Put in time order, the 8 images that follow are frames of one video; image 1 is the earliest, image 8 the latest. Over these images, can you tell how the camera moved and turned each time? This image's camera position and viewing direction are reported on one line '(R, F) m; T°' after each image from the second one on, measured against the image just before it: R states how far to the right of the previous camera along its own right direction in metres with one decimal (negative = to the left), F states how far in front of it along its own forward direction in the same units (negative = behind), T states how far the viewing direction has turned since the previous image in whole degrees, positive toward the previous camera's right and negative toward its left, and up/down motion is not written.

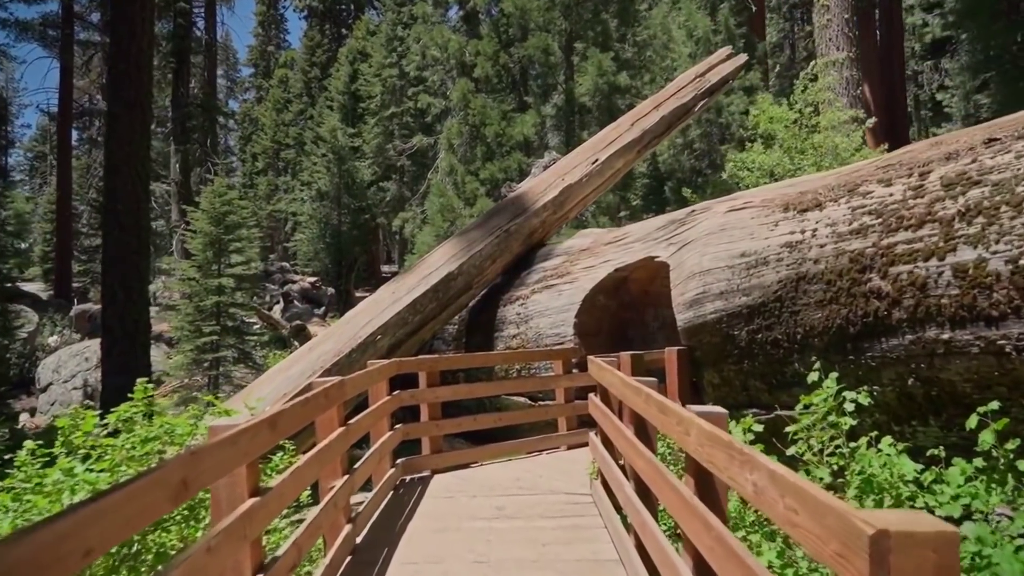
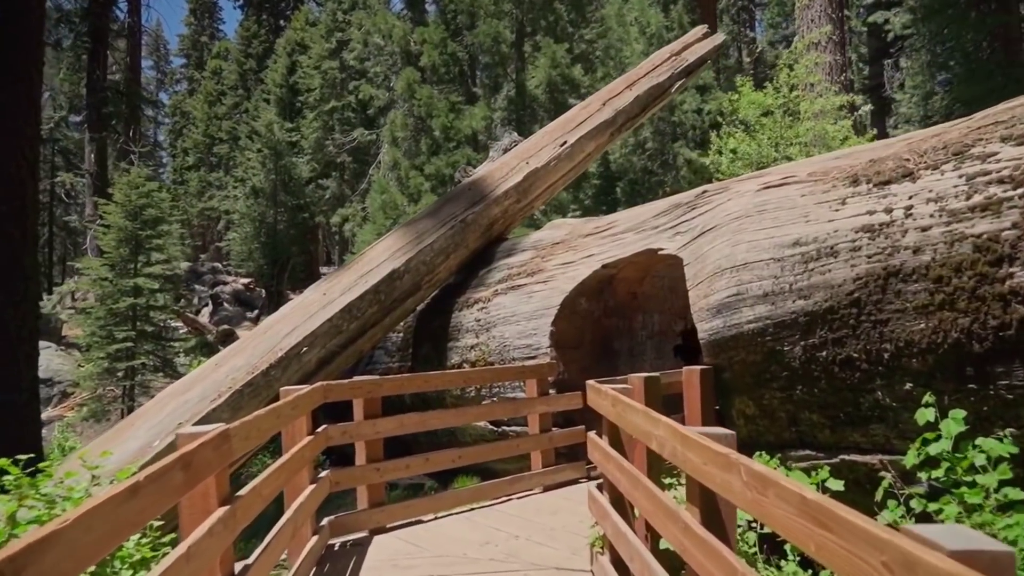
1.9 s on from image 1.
(-0.2, +1.5) m; +5°
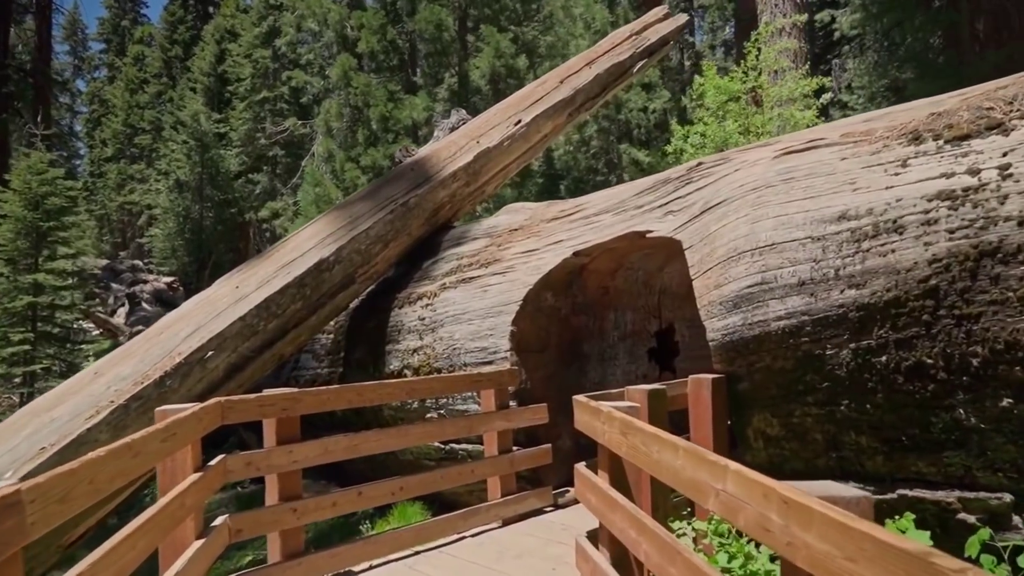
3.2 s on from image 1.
(-0.1, +1.0) m; +5°
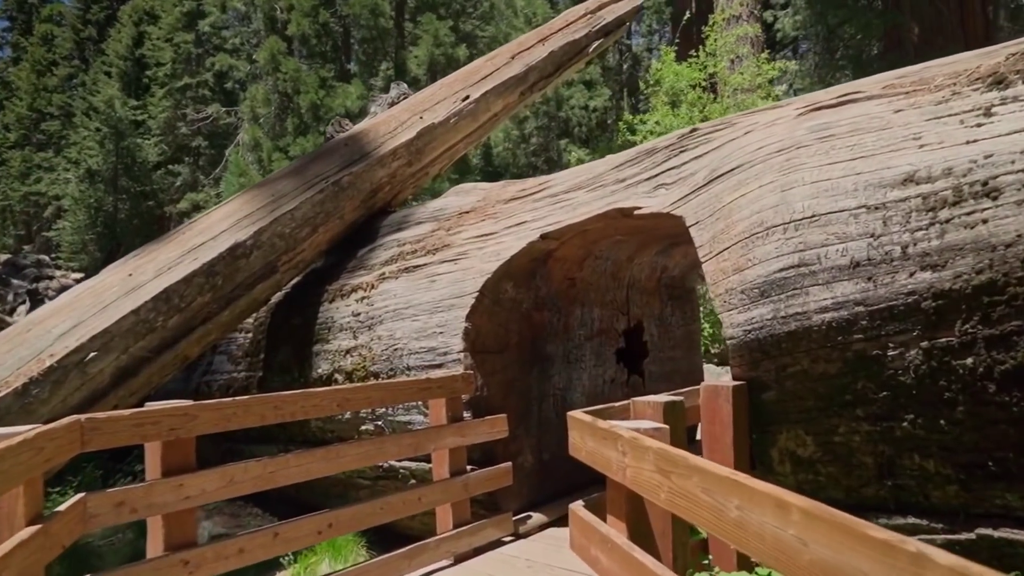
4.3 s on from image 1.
(-0.1, +0.8) m; +5°
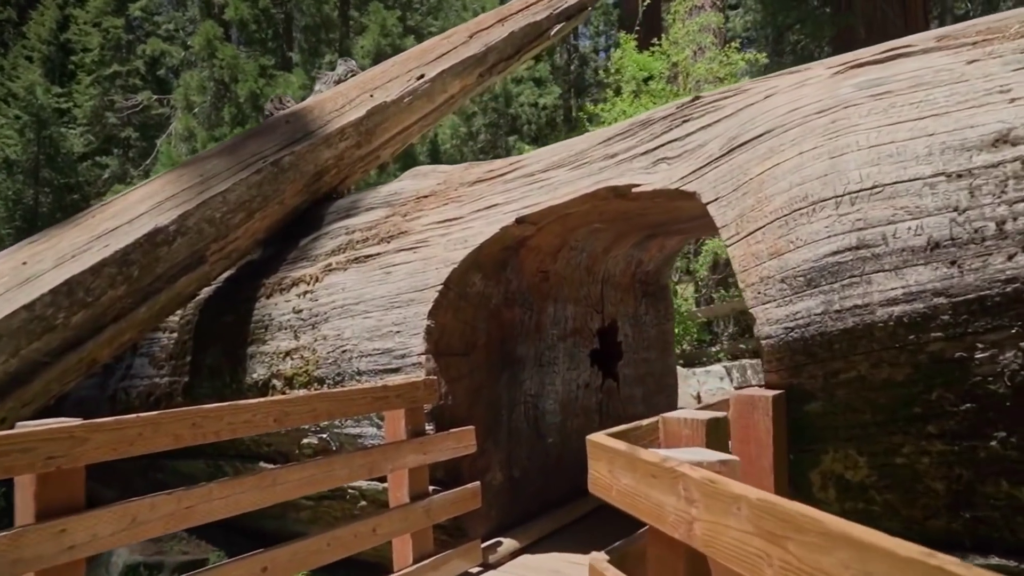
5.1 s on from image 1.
(-0.1, +0.6) m; +4°
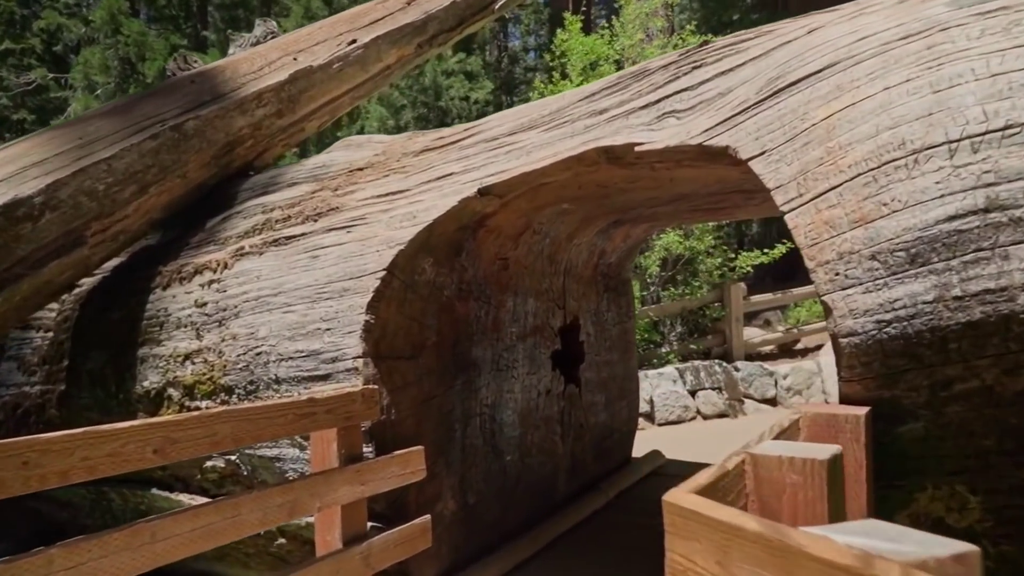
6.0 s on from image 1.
(-0.1, +0.7) m; +6°
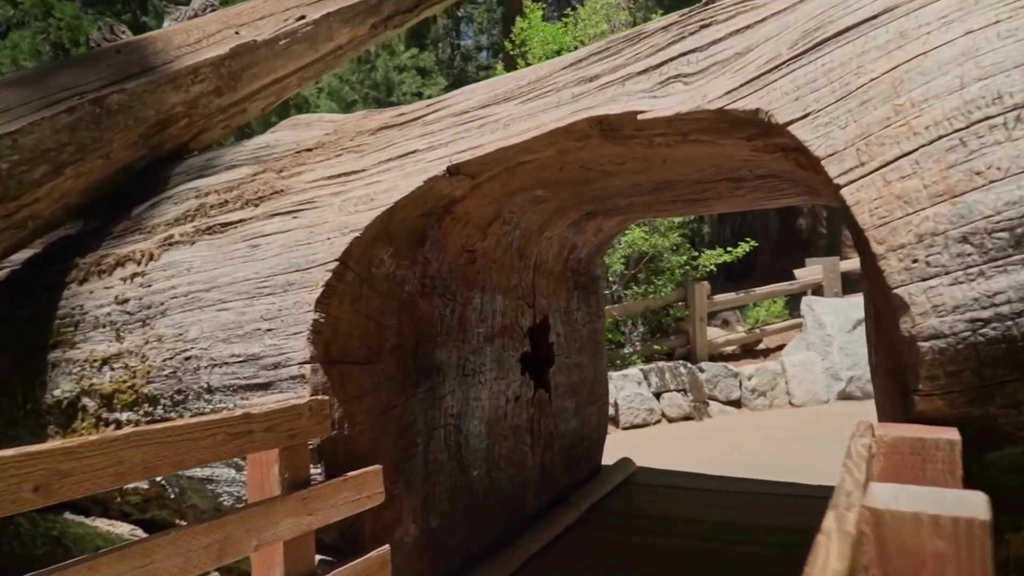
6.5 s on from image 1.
(-0.1, +0.4) m; +4°
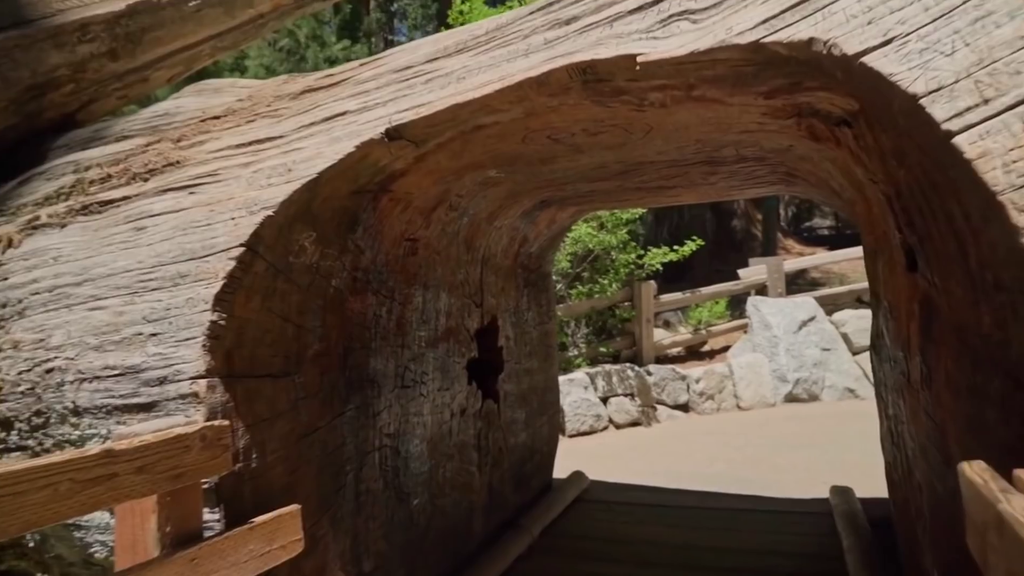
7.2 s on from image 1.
(-0.1, +0.5) m; +5°
